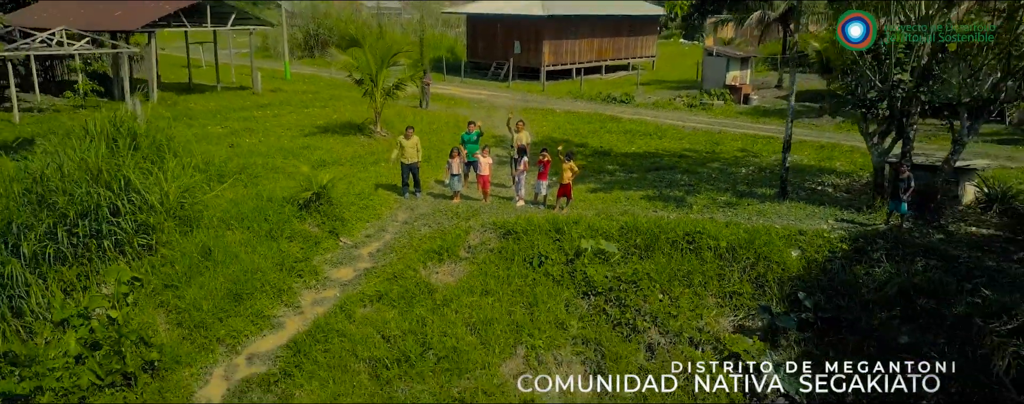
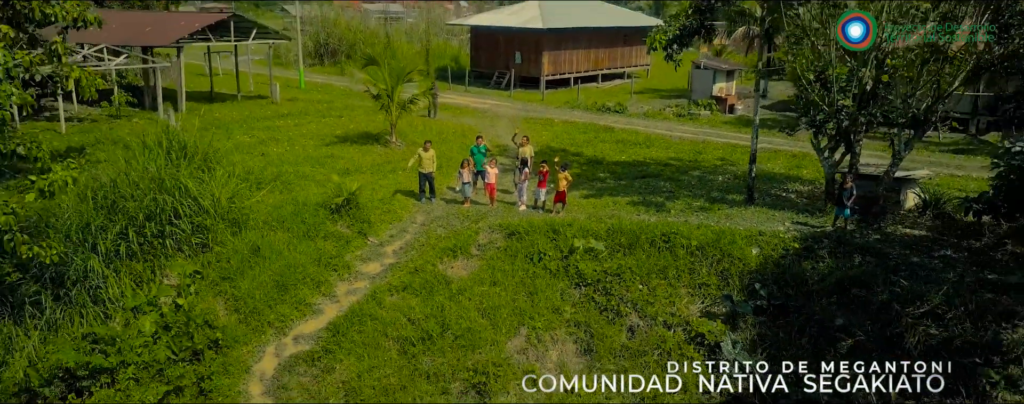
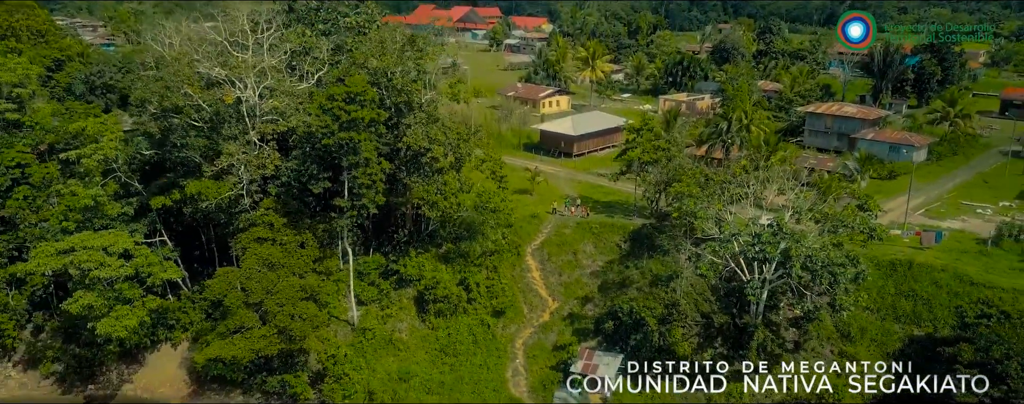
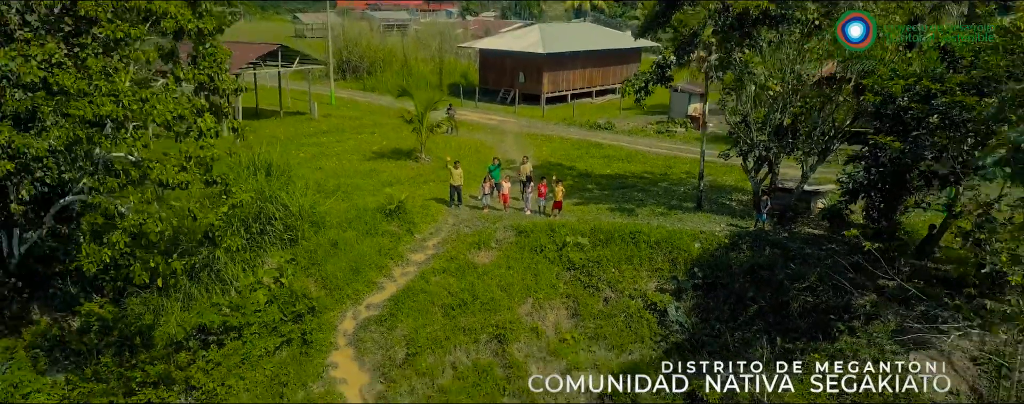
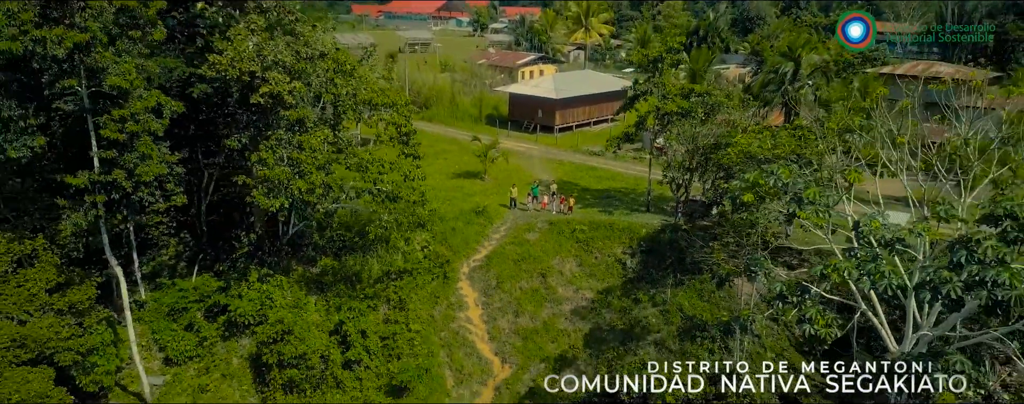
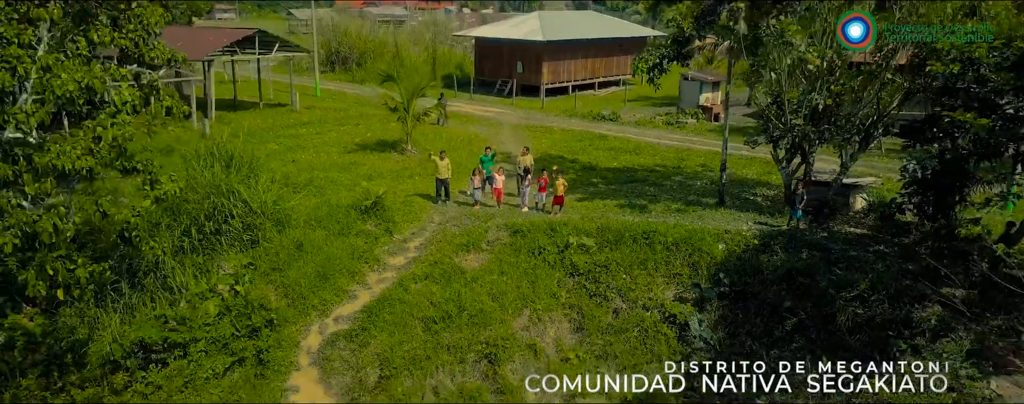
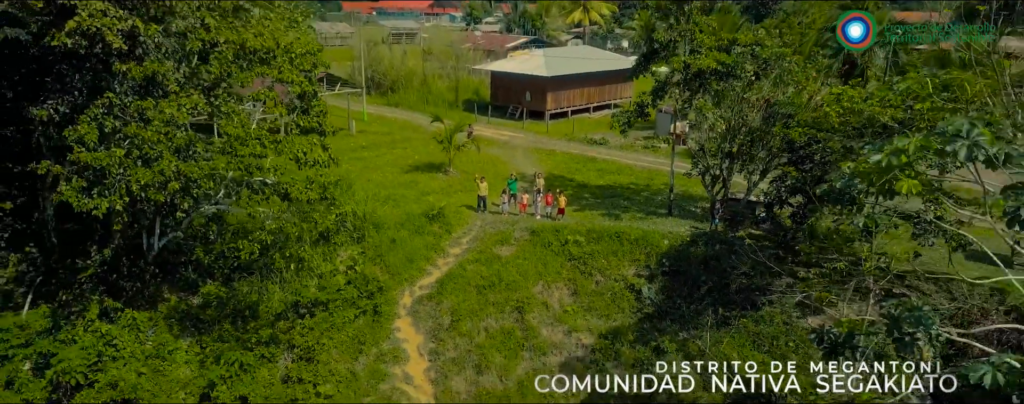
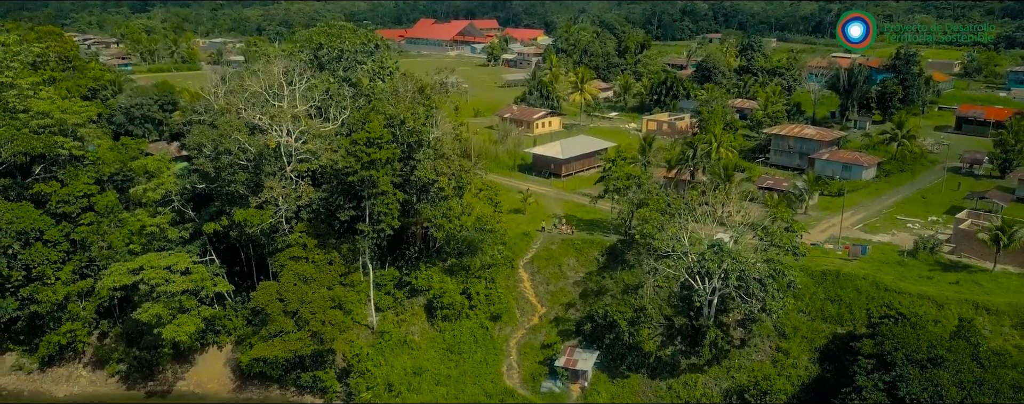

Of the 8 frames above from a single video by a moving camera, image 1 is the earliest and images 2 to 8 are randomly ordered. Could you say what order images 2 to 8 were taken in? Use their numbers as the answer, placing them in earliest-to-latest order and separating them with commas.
2, 6, 4, 7, 5, 3, 8
